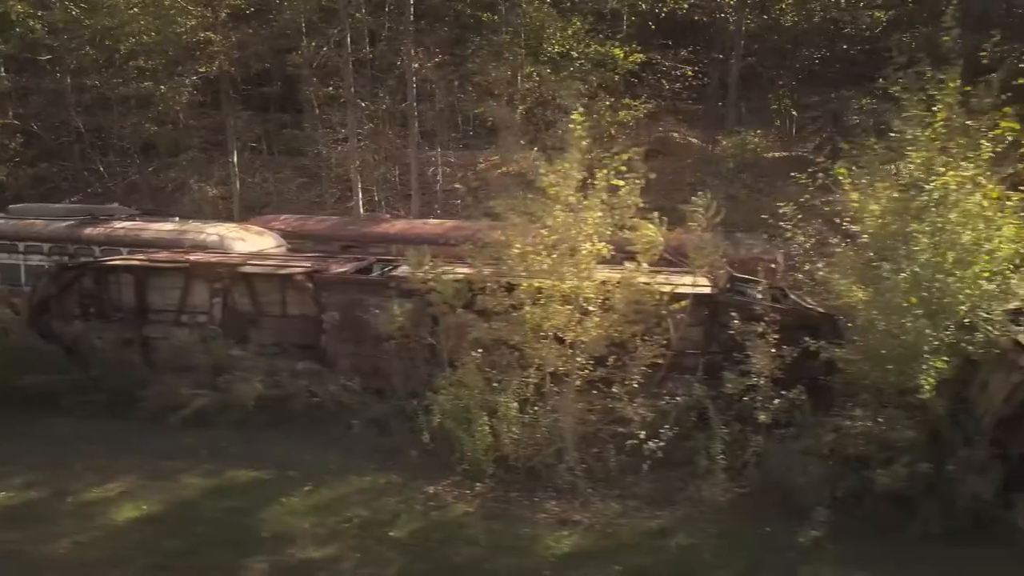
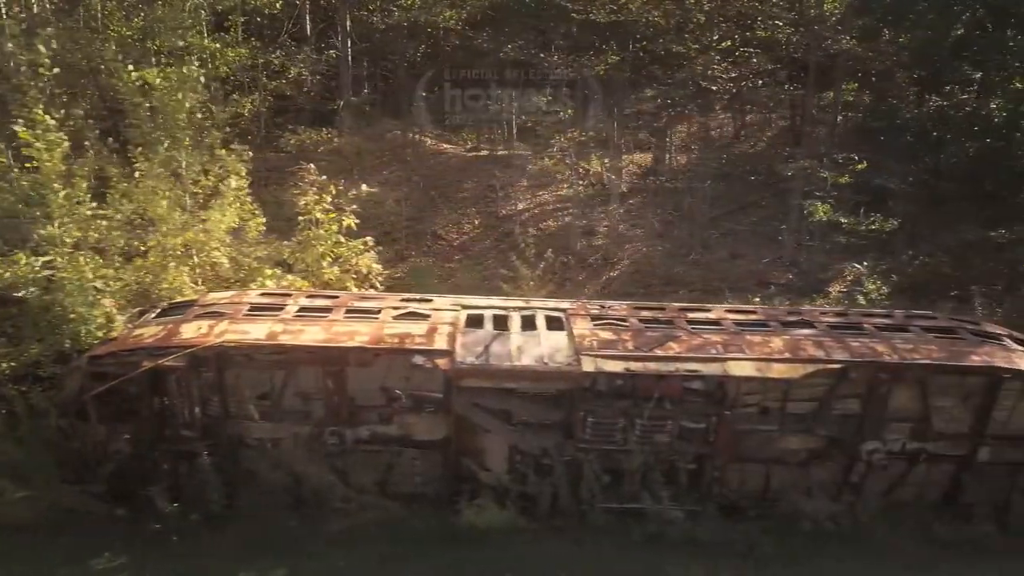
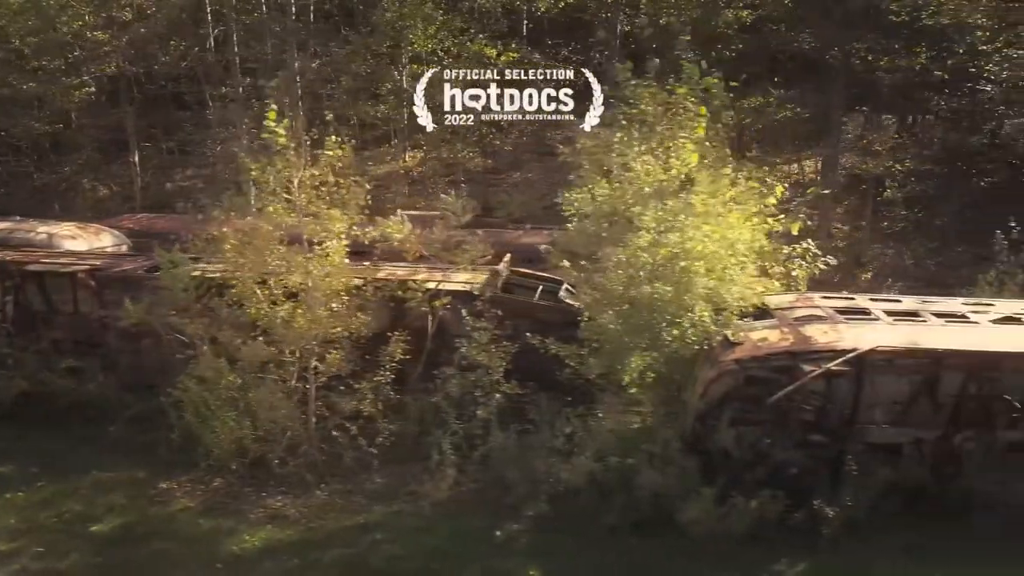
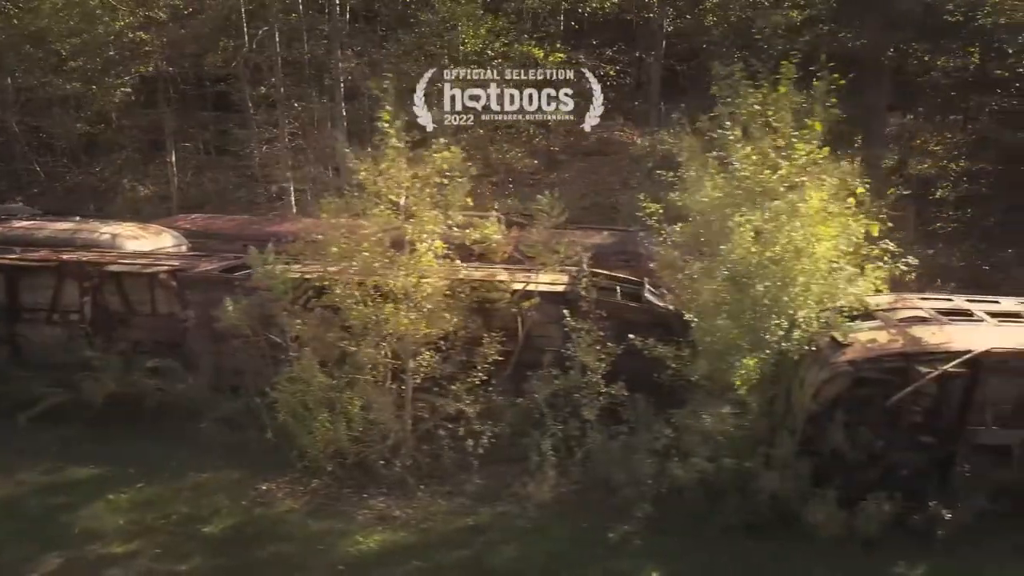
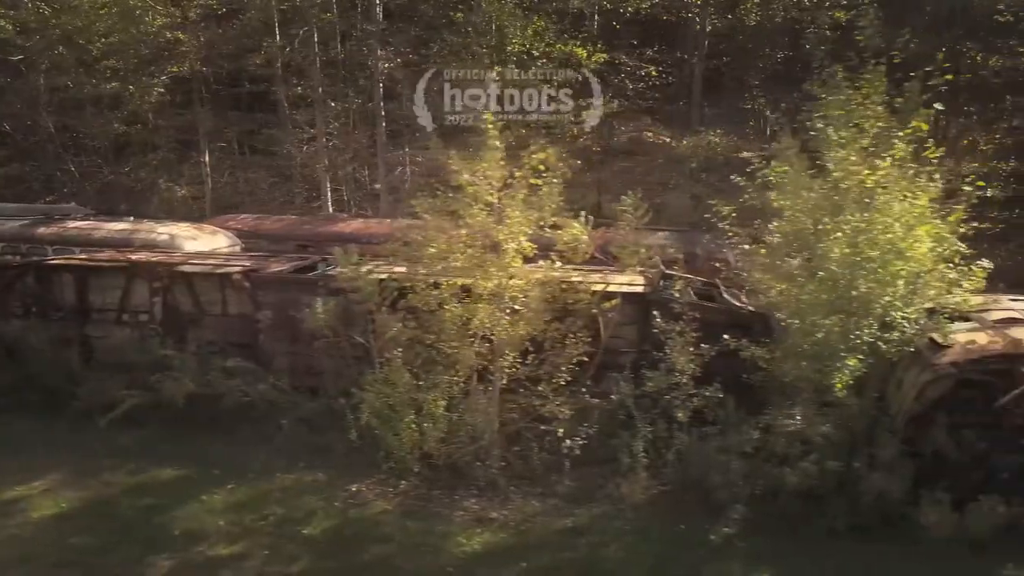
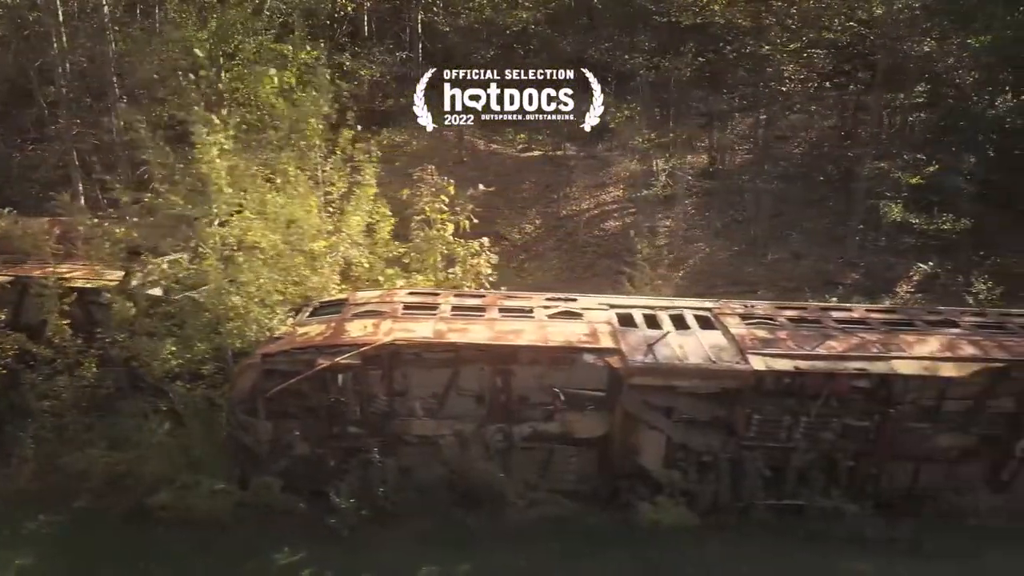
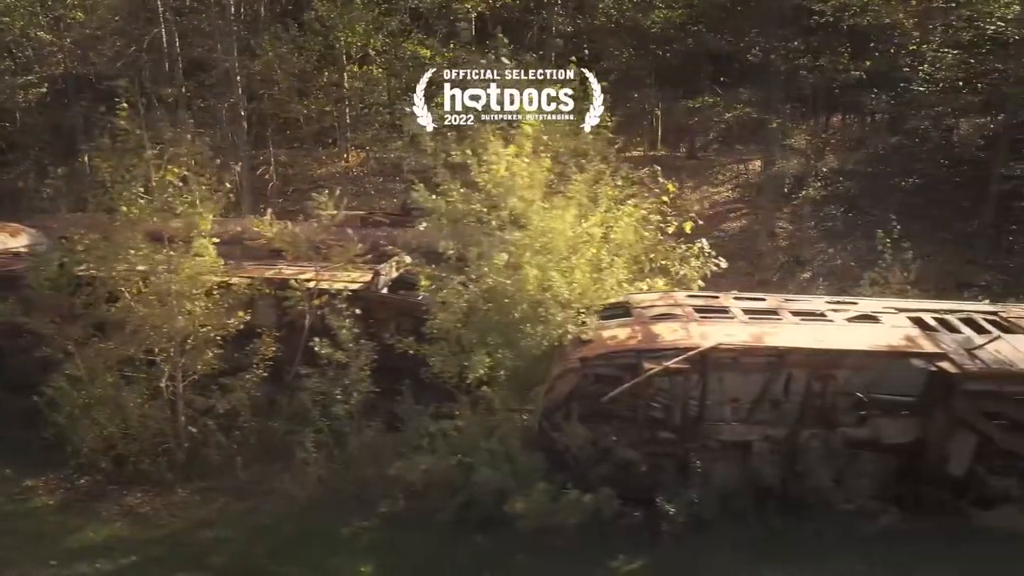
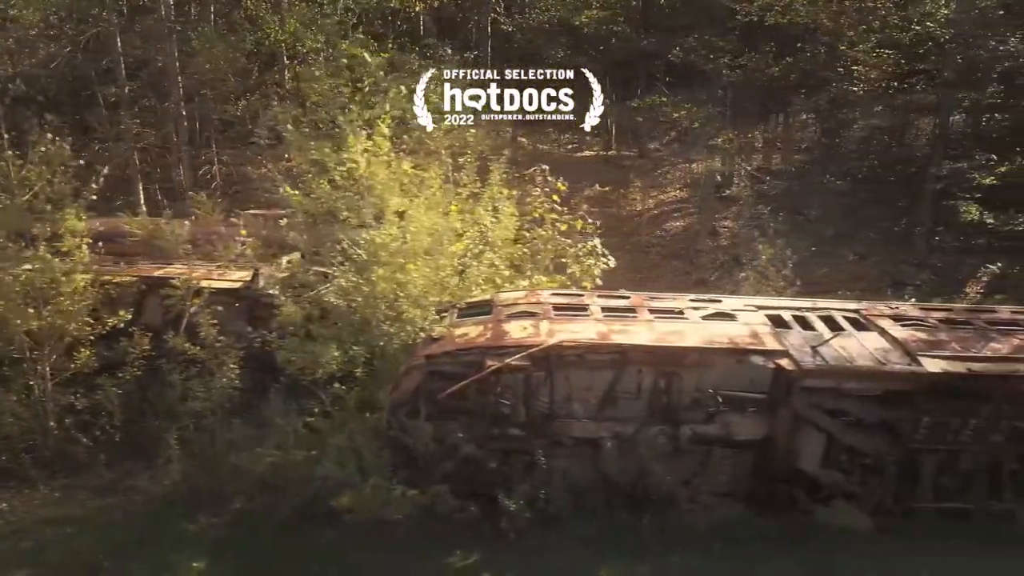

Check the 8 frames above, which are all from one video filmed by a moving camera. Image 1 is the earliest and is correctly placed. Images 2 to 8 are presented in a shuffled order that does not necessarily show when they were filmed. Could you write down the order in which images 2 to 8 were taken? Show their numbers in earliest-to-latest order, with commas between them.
5, 4, 3, 7, 8, 6, 2
